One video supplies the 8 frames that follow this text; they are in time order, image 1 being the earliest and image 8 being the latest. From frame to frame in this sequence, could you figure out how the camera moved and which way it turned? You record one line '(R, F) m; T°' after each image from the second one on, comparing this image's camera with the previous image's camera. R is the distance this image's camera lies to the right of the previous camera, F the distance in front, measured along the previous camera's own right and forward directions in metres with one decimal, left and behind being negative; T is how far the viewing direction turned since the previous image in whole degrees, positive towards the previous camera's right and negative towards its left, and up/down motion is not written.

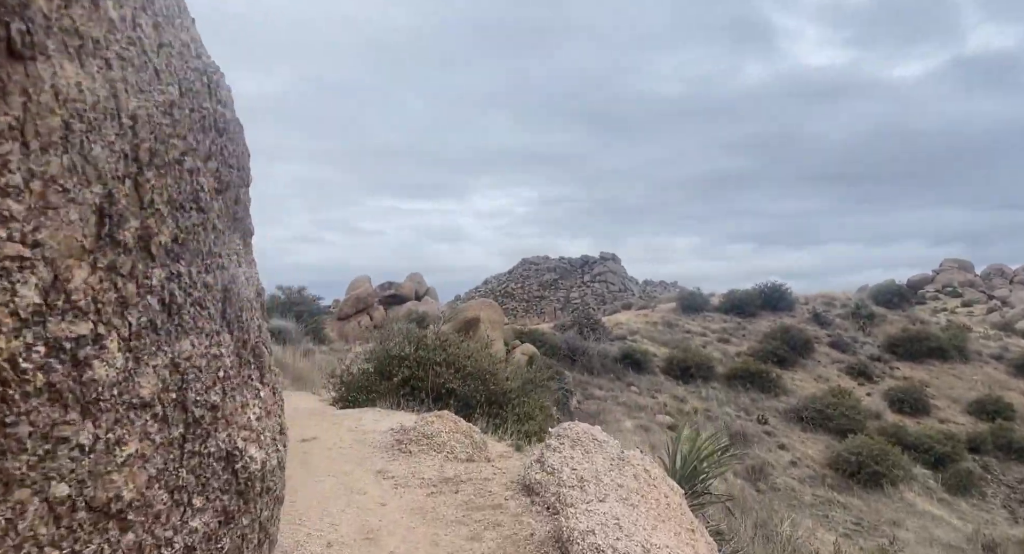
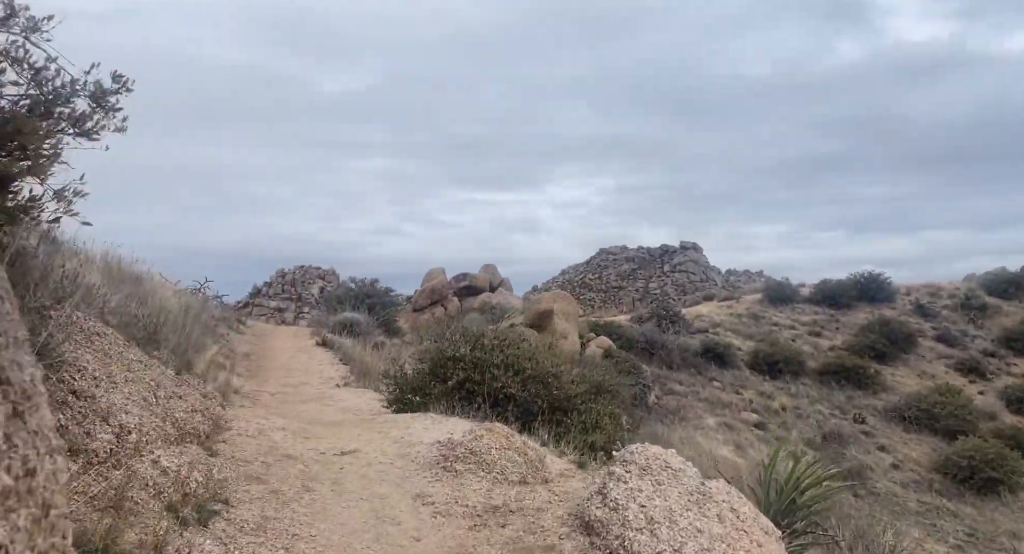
(+0.1, +0.9) m; -6°
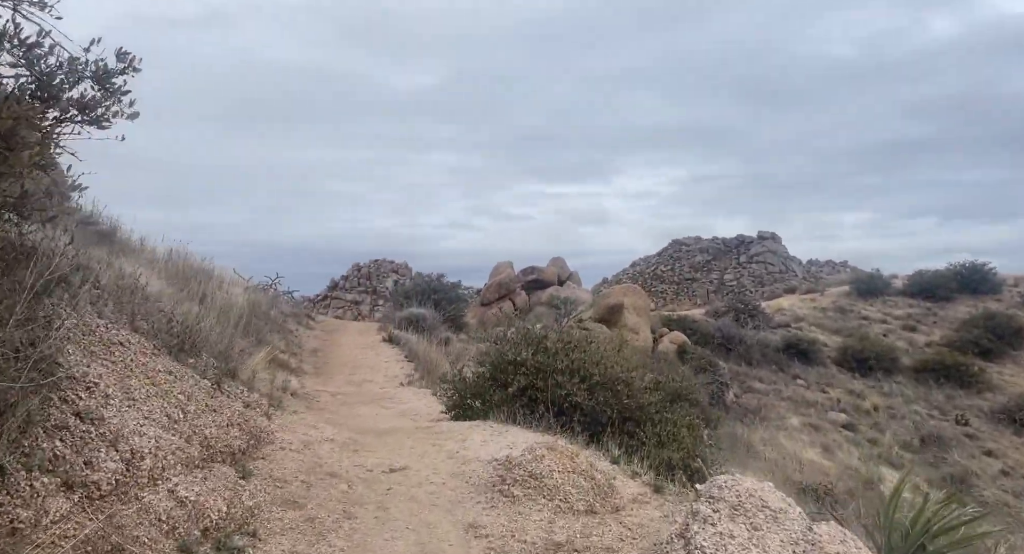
(0.0, +0.7) m; -5°
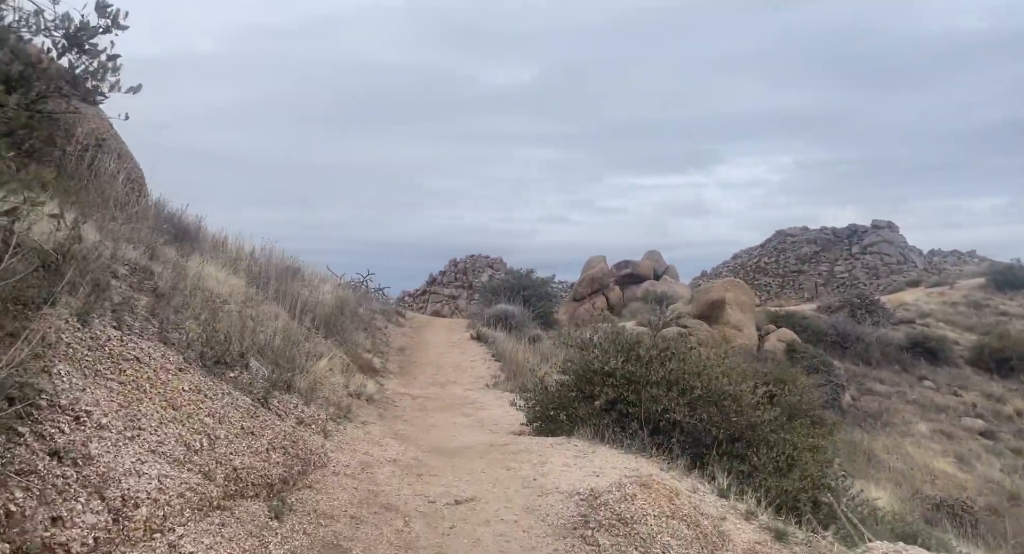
(+0.1, +0.9) m; -7°
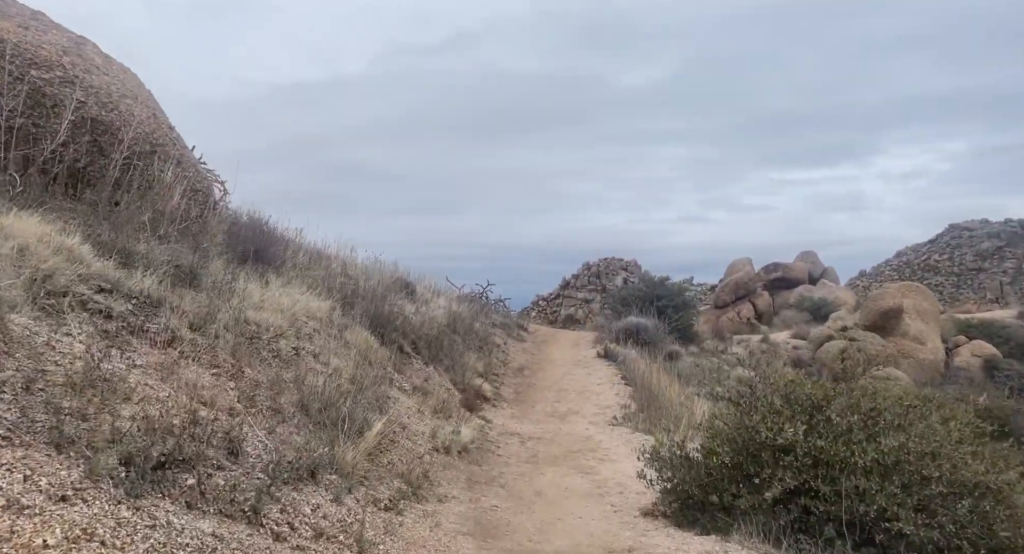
(+0.1, +2.0) m; -10°
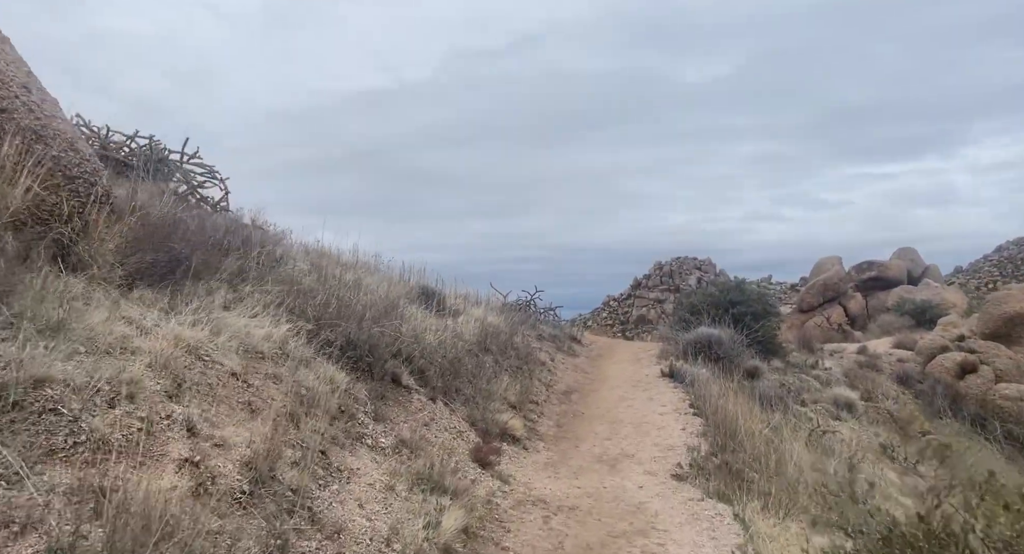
(+0.5, +2.6) m; -6°
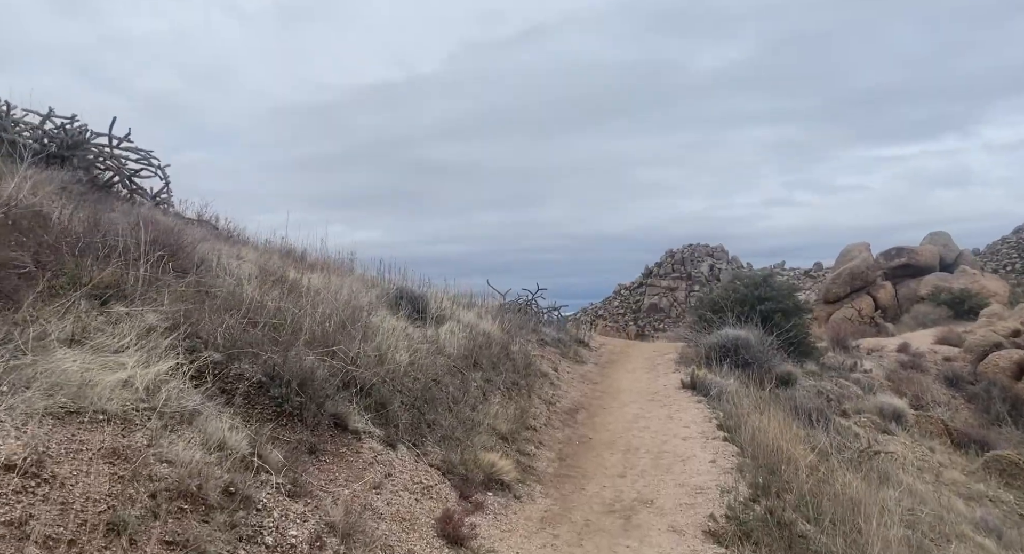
(+0.3, +2.1) m; -1°
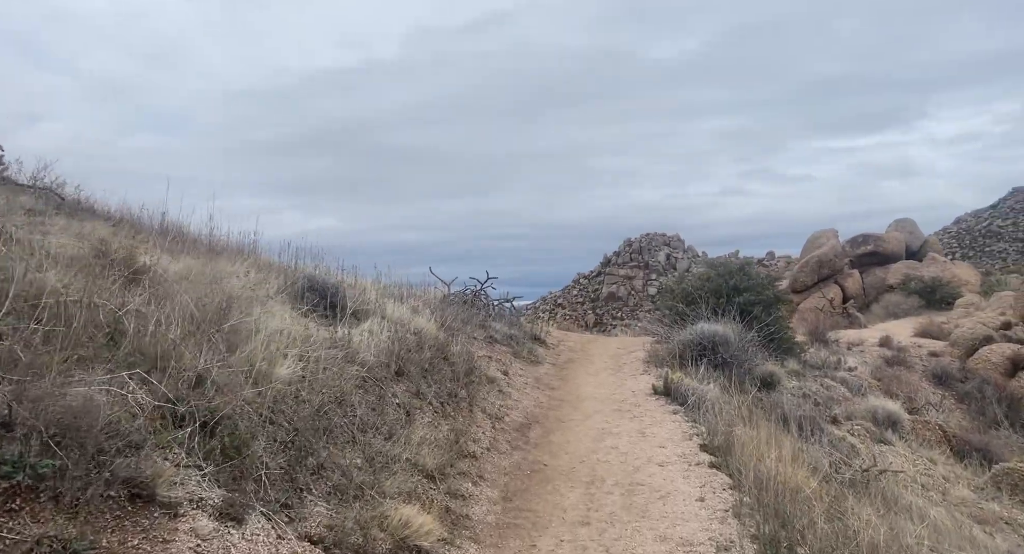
(+0.3, +2.2) m; +3°
